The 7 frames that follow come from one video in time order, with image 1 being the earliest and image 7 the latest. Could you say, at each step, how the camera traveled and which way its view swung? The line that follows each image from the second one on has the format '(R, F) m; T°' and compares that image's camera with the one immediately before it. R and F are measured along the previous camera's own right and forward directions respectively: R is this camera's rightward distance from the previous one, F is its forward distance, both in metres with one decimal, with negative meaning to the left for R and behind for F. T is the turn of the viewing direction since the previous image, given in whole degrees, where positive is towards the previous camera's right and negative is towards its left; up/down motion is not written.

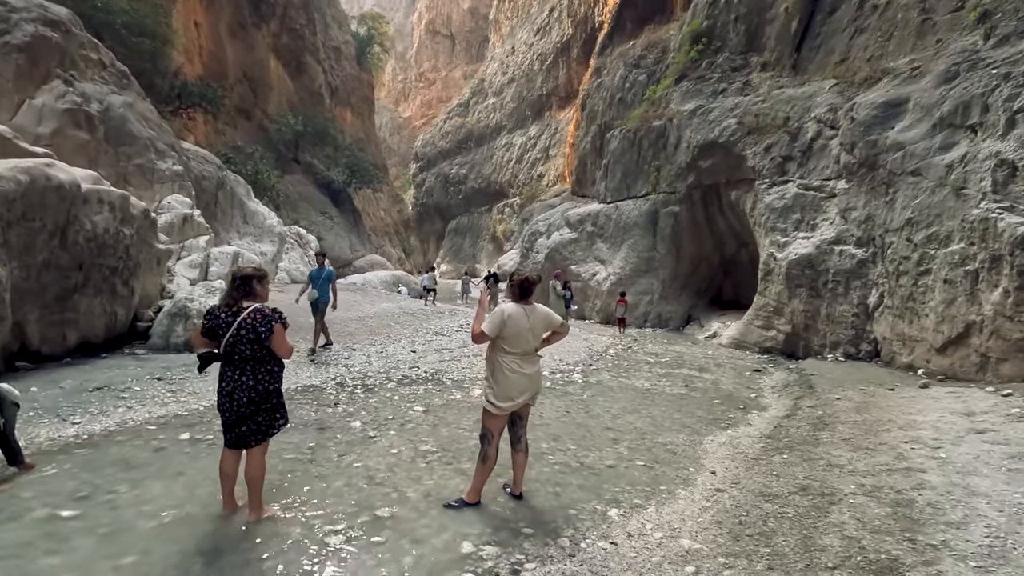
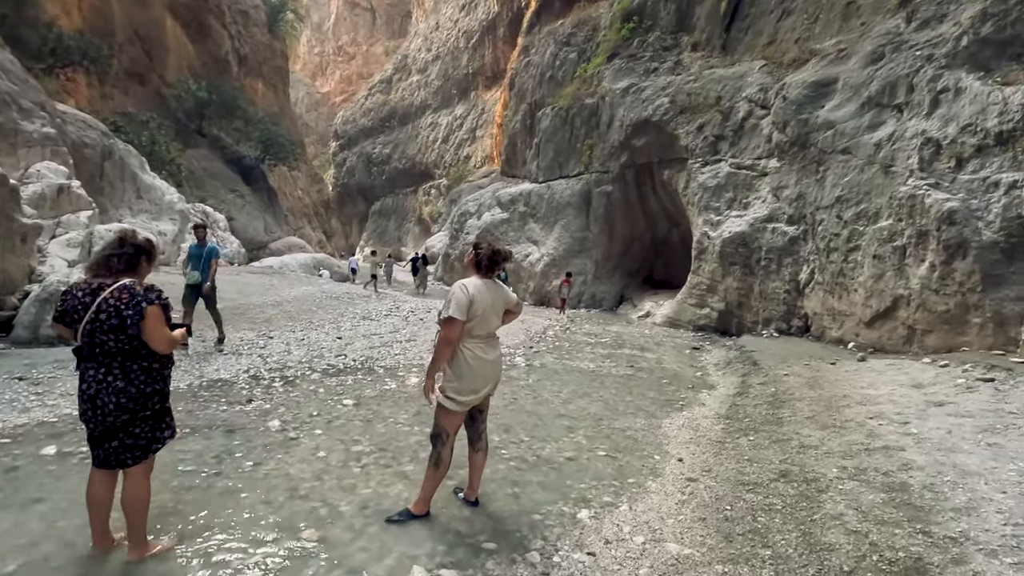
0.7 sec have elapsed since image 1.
(-0.2, +0.9) m; +8°
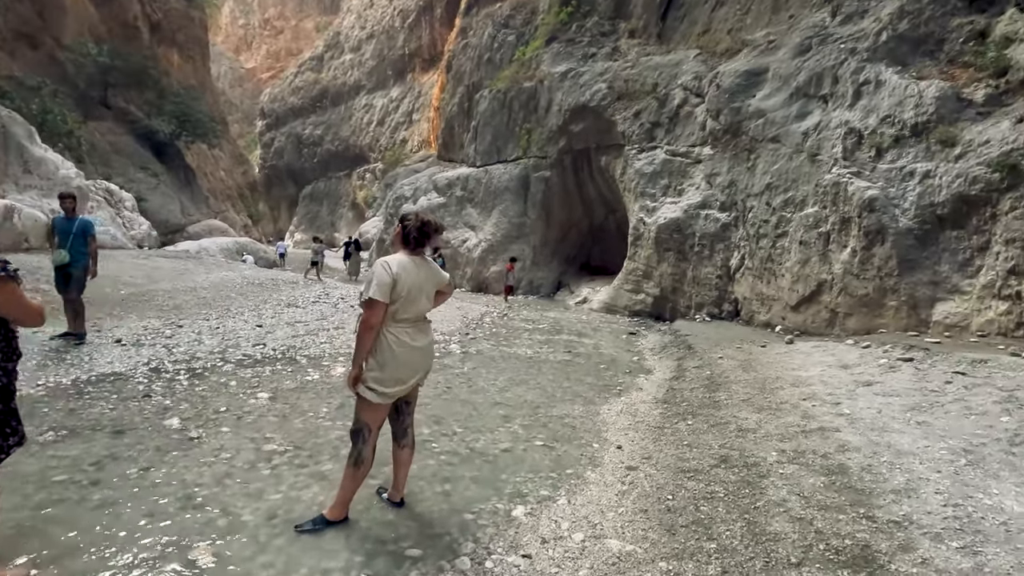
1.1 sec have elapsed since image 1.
(+0.1, +0.4) m; +7°
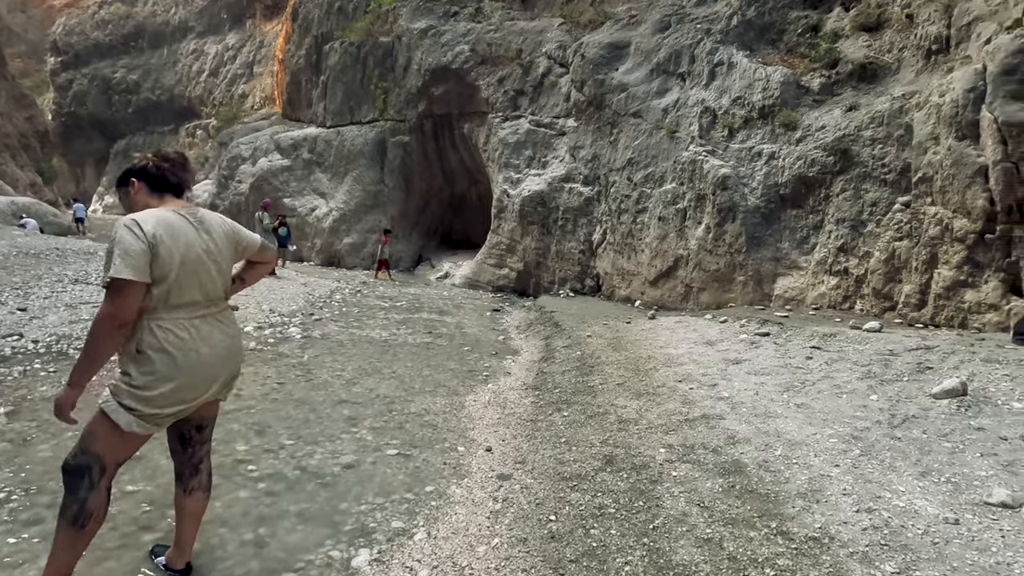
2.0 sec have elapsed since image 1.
(+0.1, +1.1) m; +15°
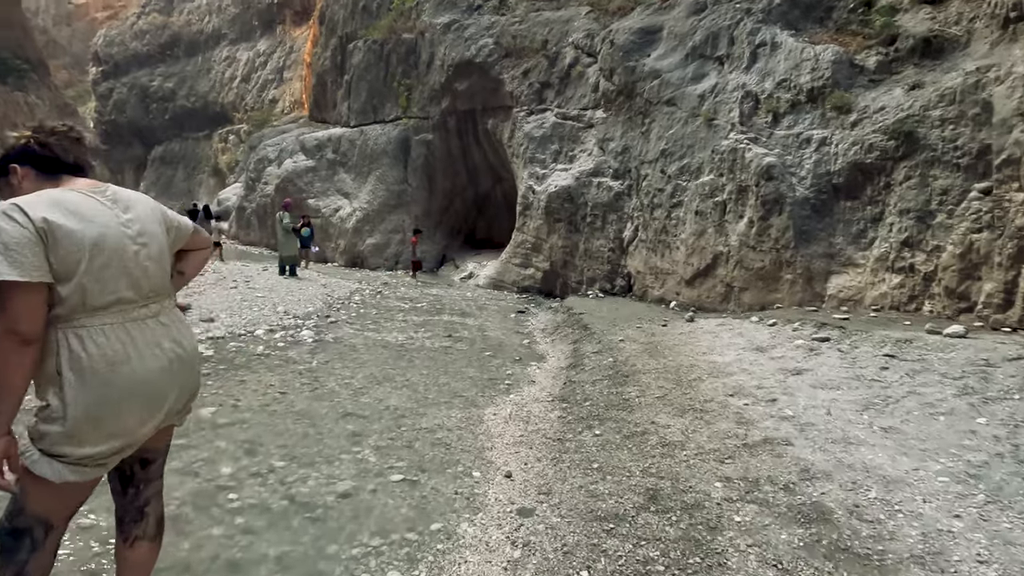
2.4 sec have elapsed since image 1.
(0.0, +0.7) m; -3°
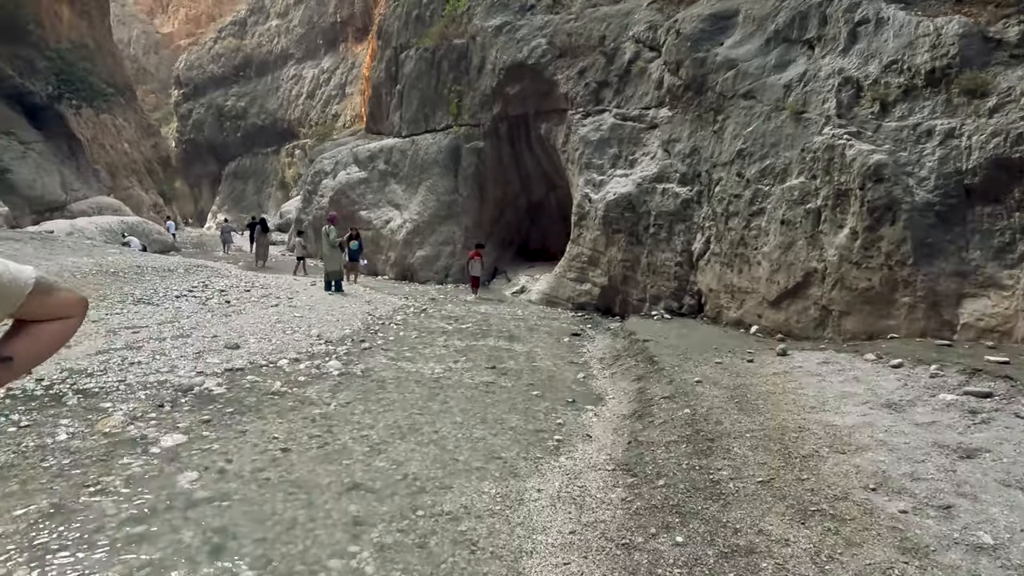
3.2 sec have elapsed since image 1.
(+0.1, +1.2) m; -6°
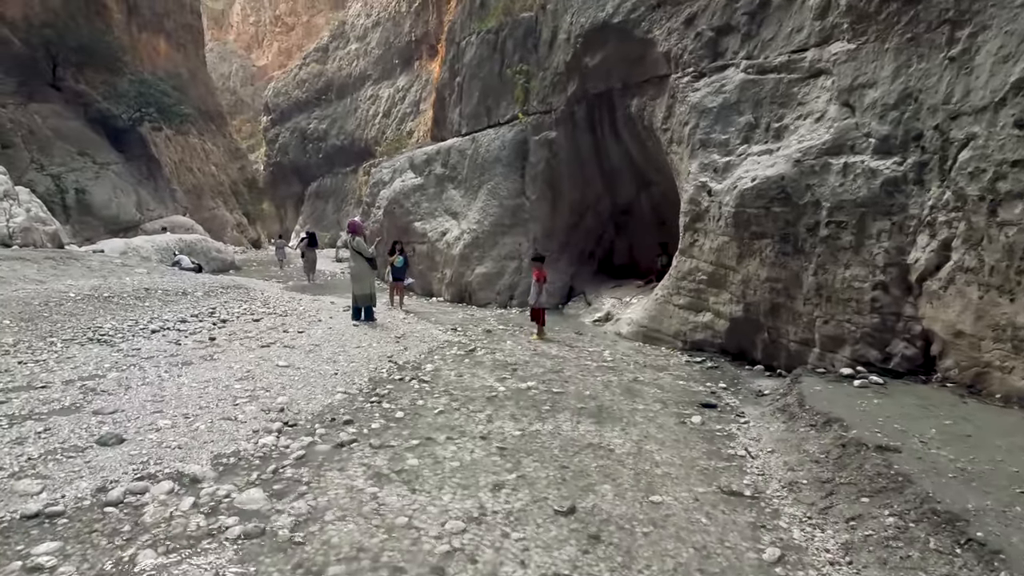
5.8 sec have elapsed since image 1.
(-0.2, +4.3) m; -8°
